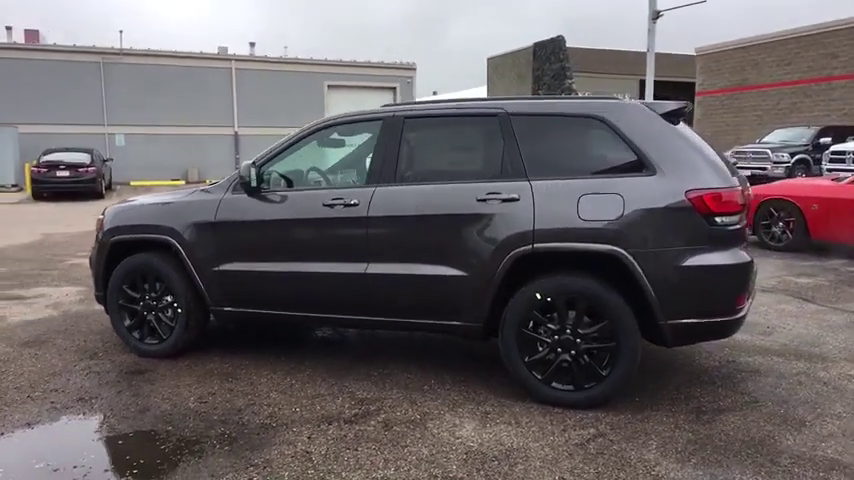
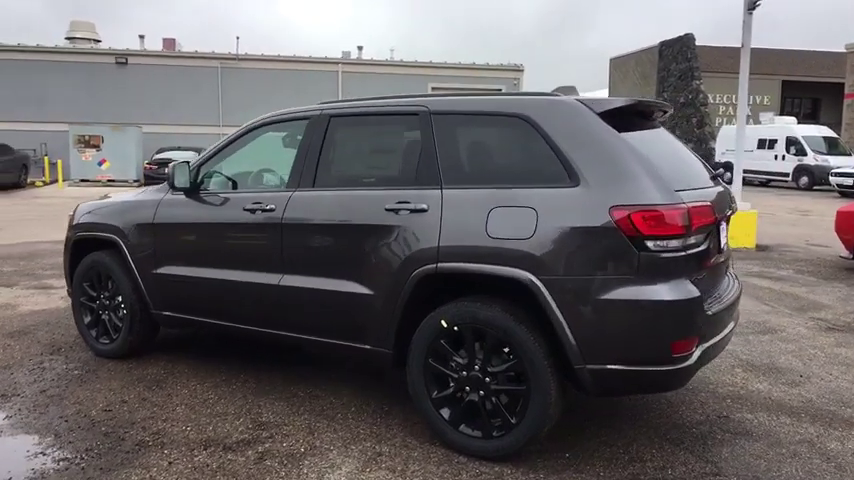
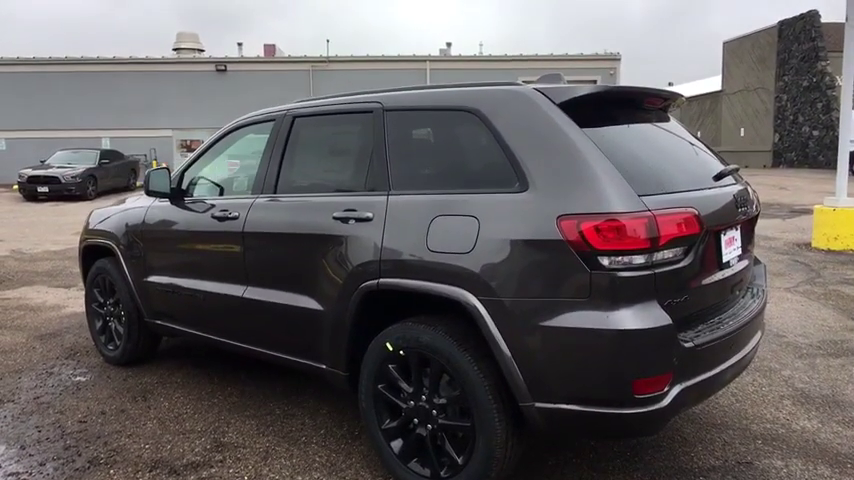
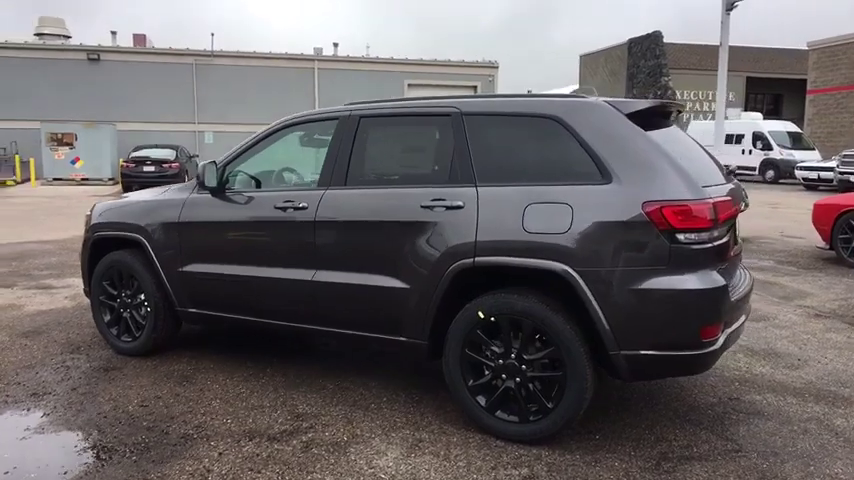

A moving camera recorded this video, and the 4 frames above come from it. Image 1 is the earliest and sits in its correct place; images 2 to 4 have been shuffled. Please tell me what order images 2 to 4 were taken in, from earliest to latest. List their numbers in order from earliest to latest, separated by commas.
4, 2, 3
